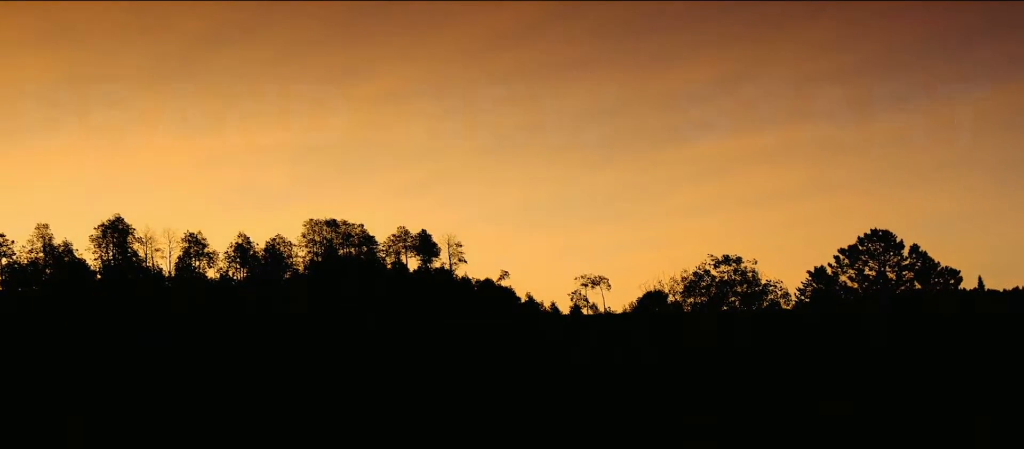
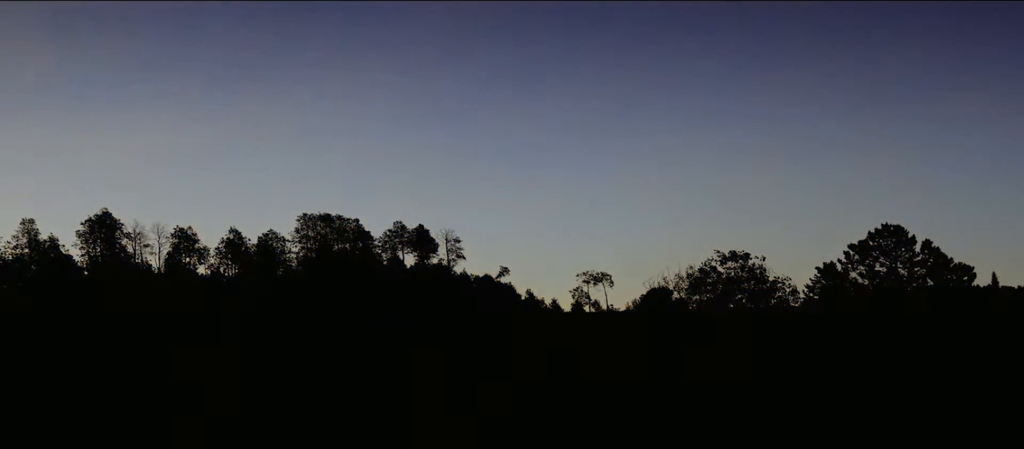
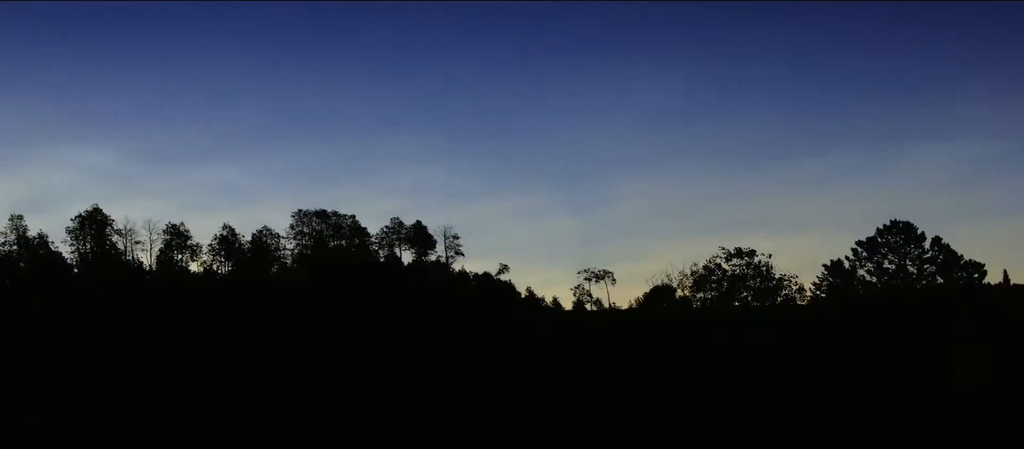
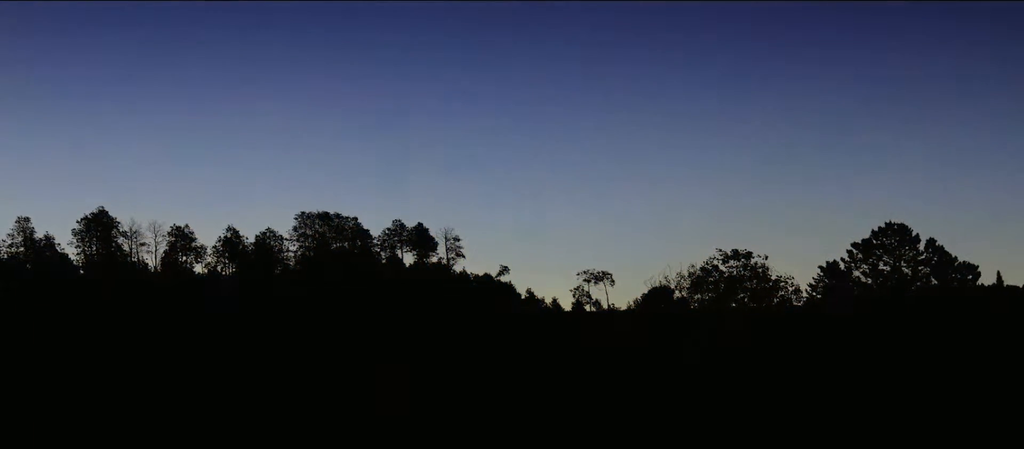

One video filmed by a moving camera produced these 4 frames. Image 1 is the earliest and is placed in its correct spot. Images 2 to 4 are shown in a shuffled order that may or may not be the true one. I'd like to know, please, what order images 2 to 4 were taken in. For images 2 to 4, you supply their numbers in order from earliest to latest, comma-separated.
2, 4, 3
